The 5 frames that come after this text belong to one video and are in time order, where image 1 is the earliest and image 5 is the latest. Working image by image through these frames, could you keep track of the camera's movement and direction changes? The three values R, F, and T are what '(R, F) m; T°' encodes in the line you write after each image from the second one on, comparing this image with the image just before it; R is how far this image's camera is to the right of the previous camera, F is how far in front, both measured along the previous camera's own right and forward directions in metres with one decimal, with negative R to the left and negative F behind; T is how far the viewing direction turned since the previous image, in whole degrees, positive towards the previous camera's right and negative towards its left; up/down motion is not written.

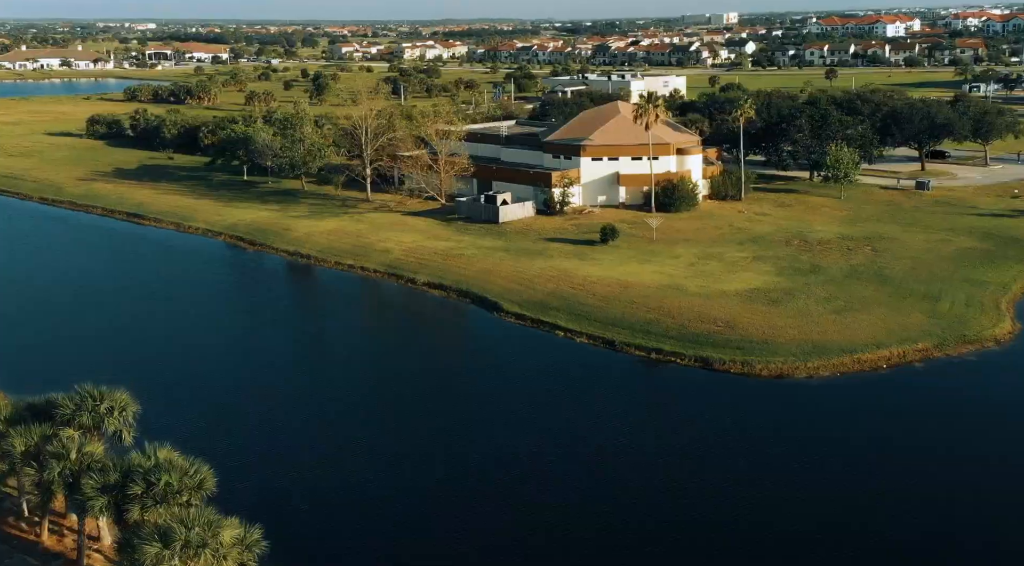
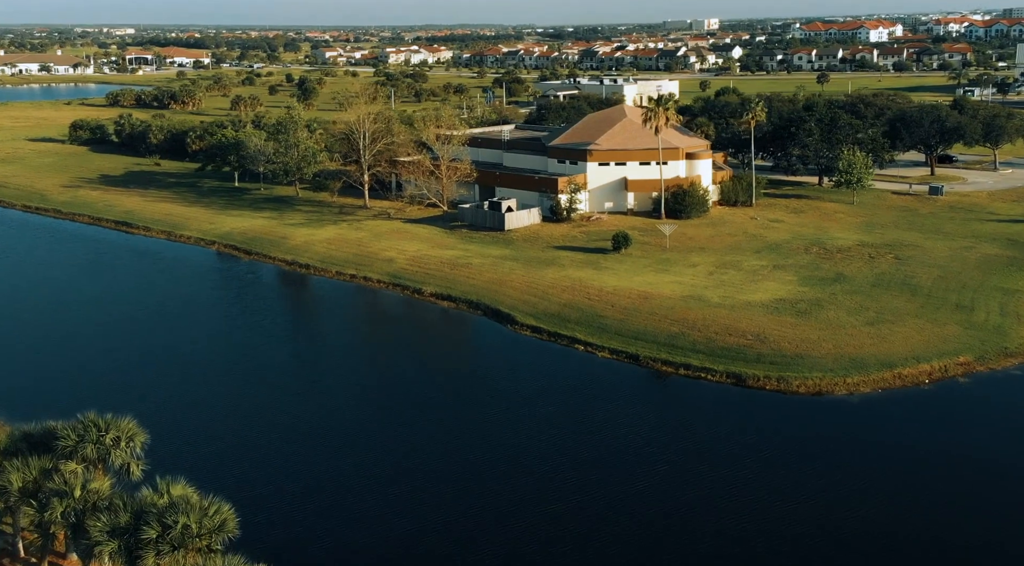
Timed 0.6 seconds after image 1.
(-1.3, +2.2) m; +1°
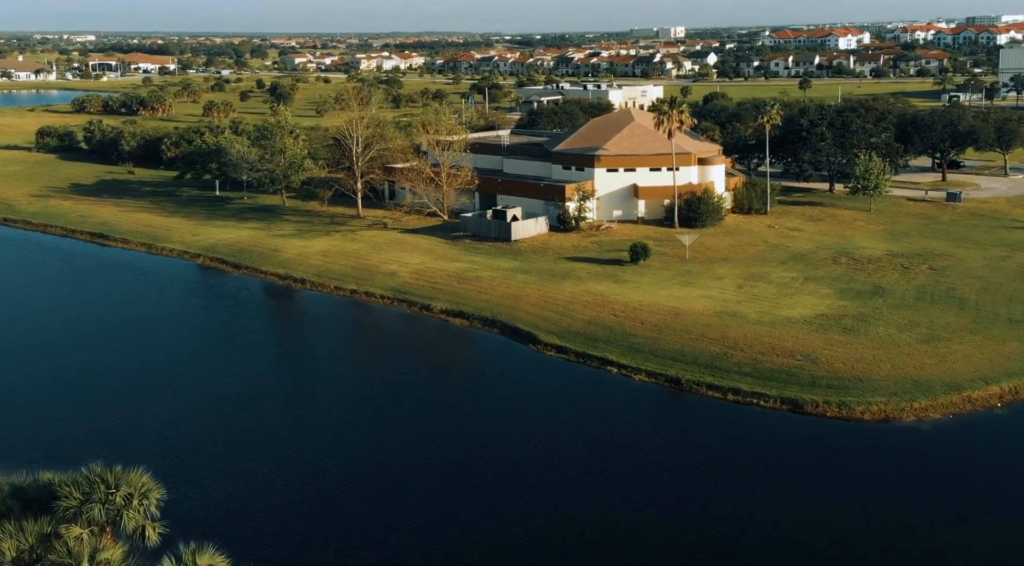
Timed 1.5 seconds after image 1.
(-2.0, +3.4) m; +2°
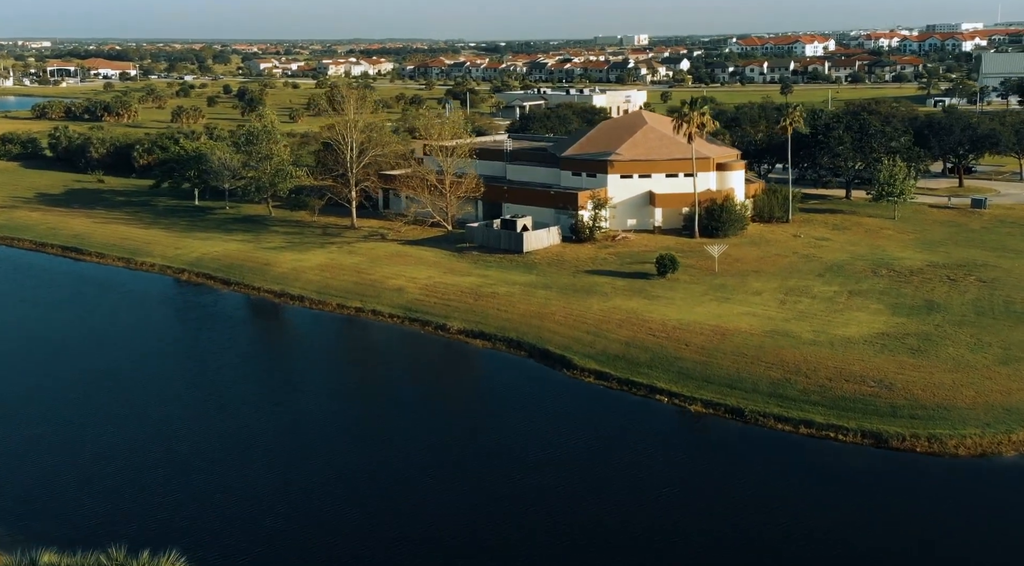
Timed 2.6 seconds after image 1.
(-2.2, +3.9) m; +2°
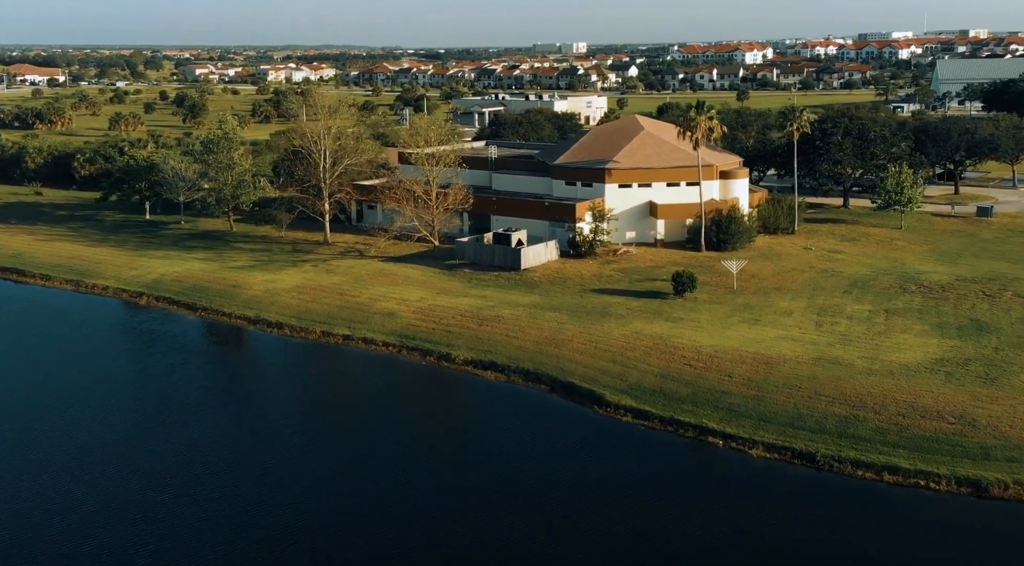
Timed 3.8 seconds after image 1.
(-2.4, +4.3) m; +3°
